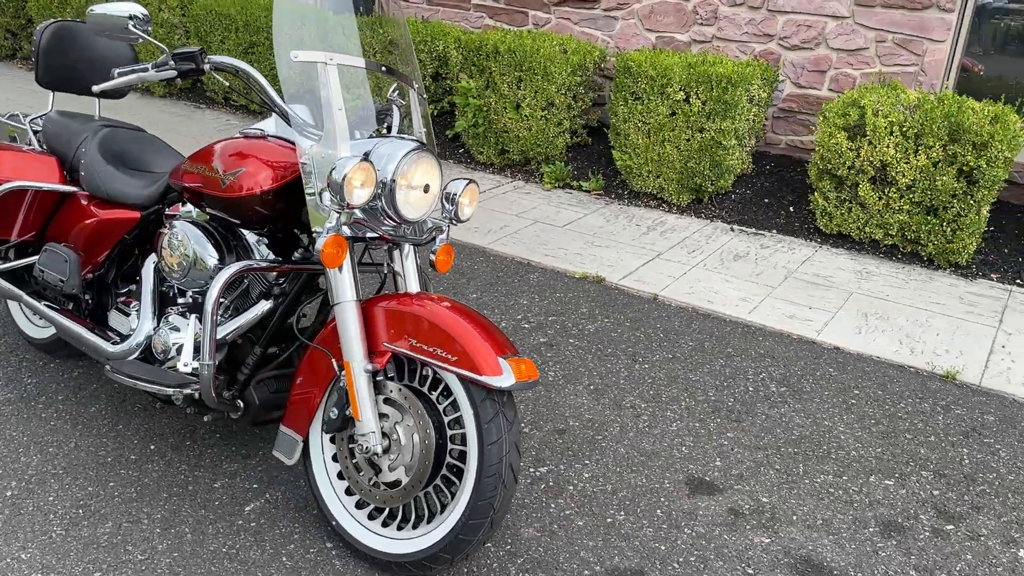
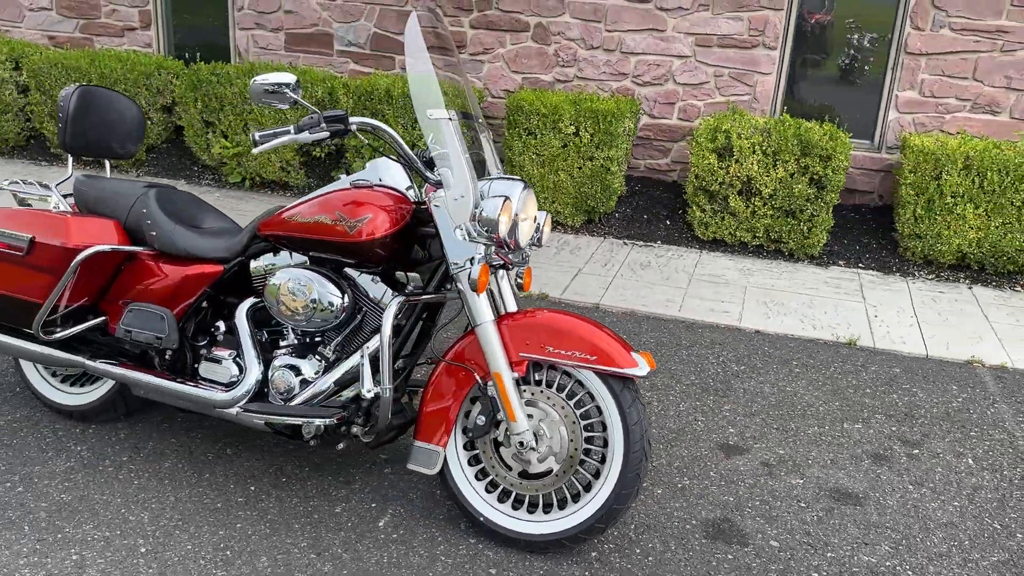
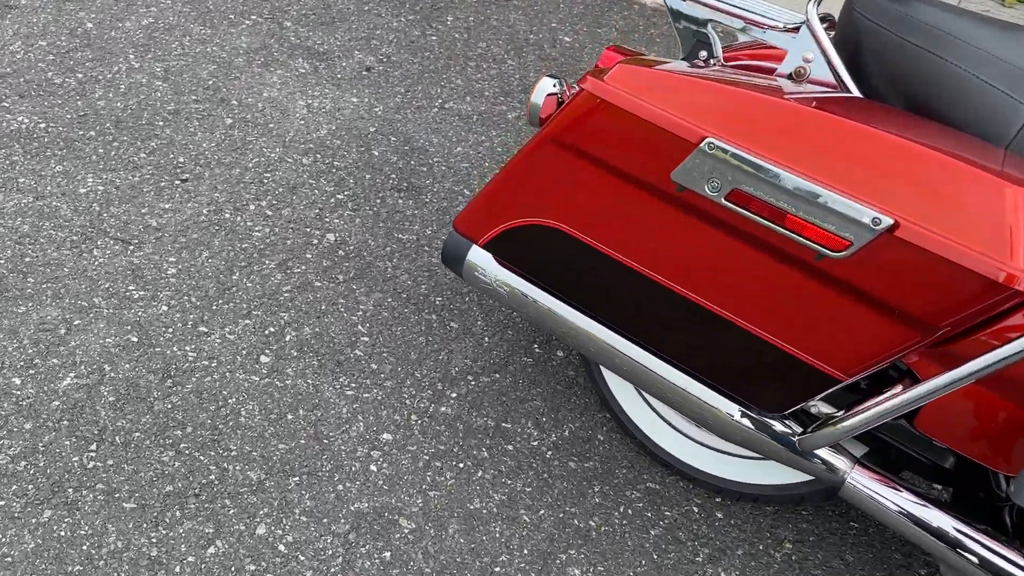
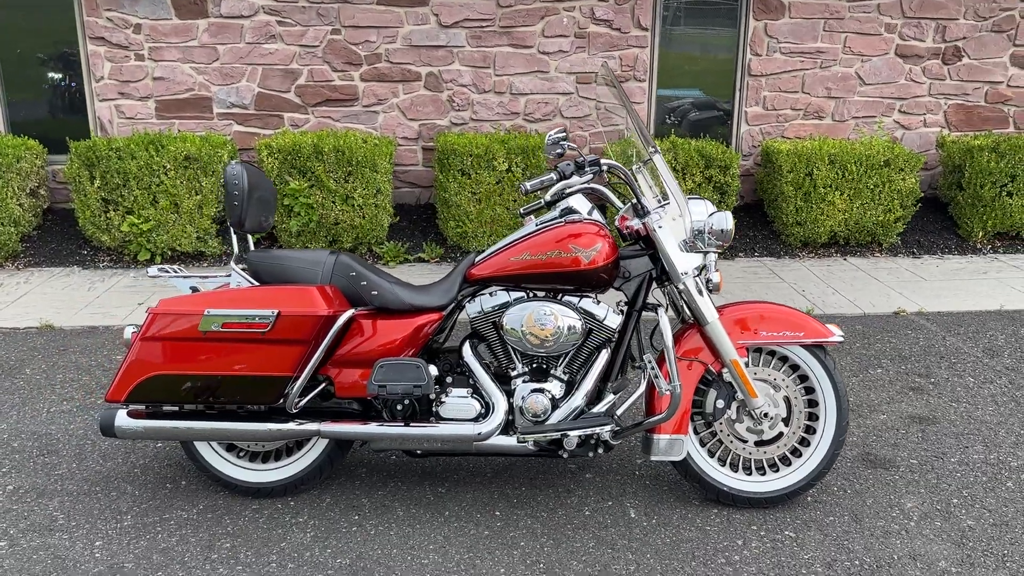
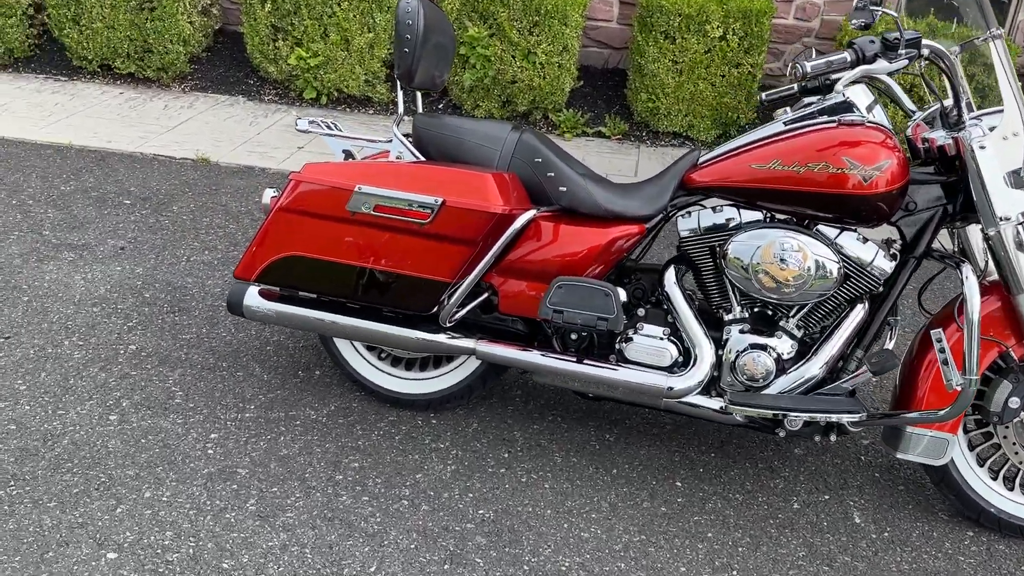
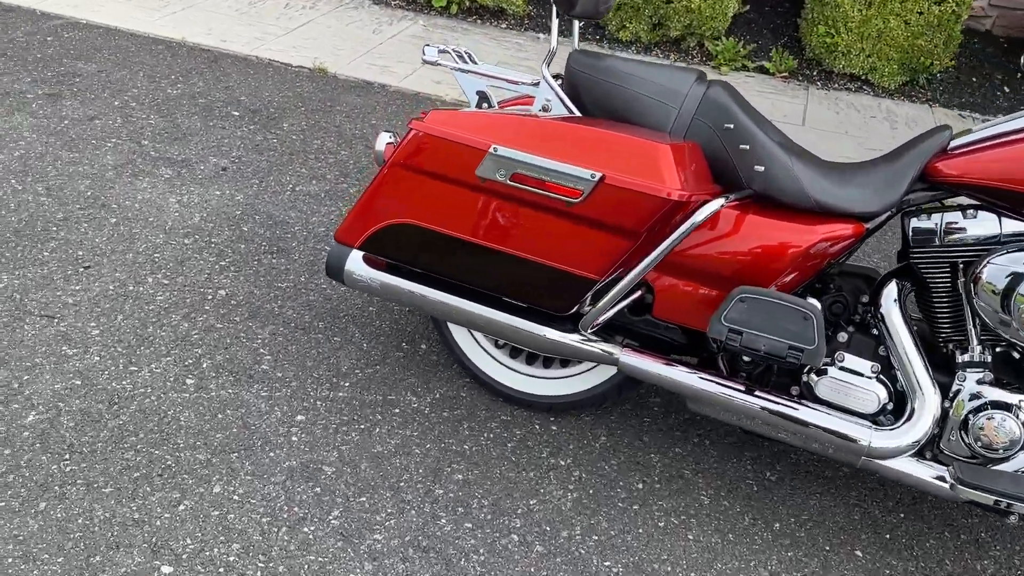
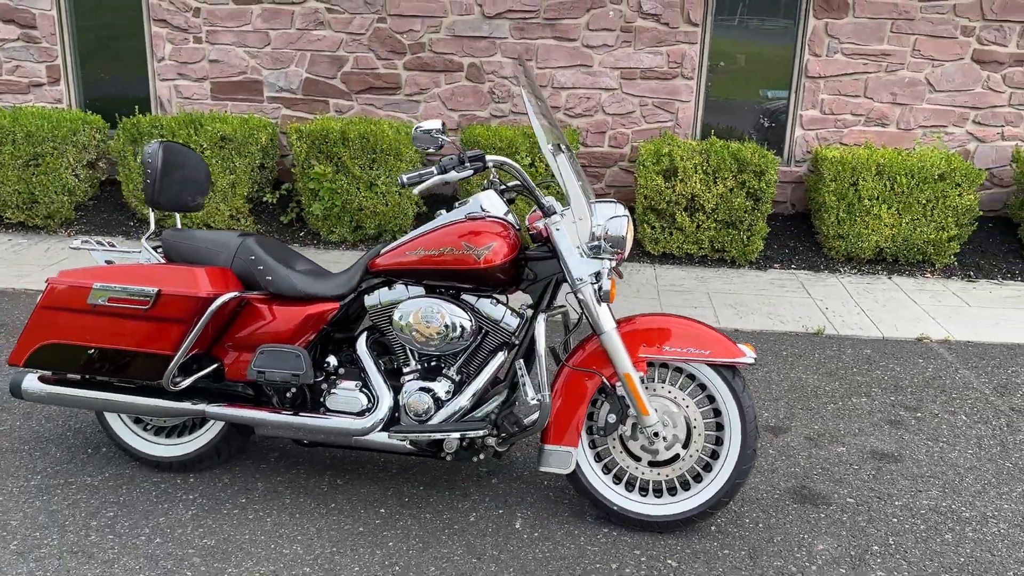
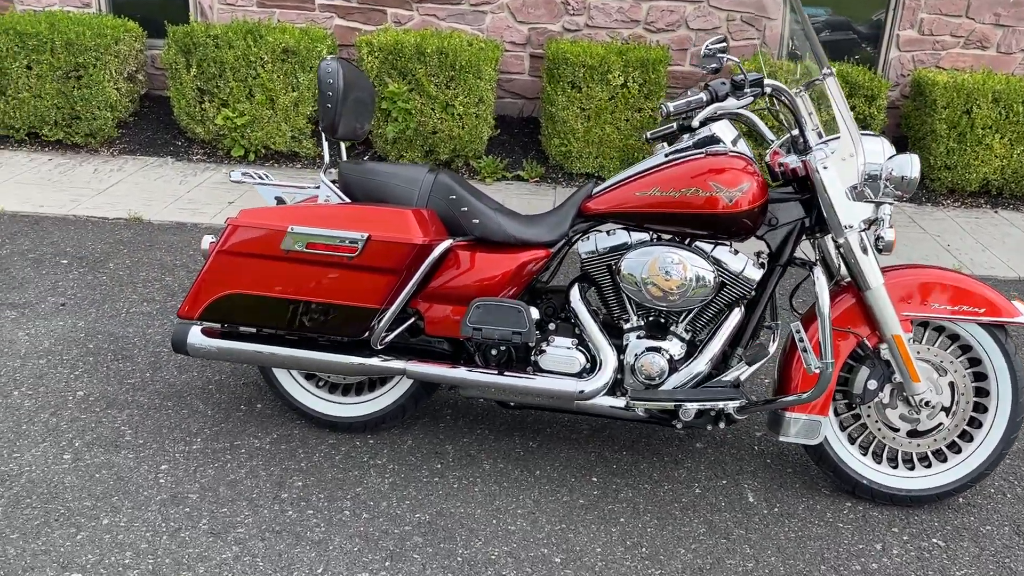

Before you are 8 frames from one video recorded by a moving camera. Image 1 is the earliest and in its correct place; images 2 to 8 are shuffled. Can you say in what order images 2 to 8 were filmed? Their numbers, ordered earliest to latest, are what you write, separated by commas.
2, 7, 4, 8, 5, 6, 3
